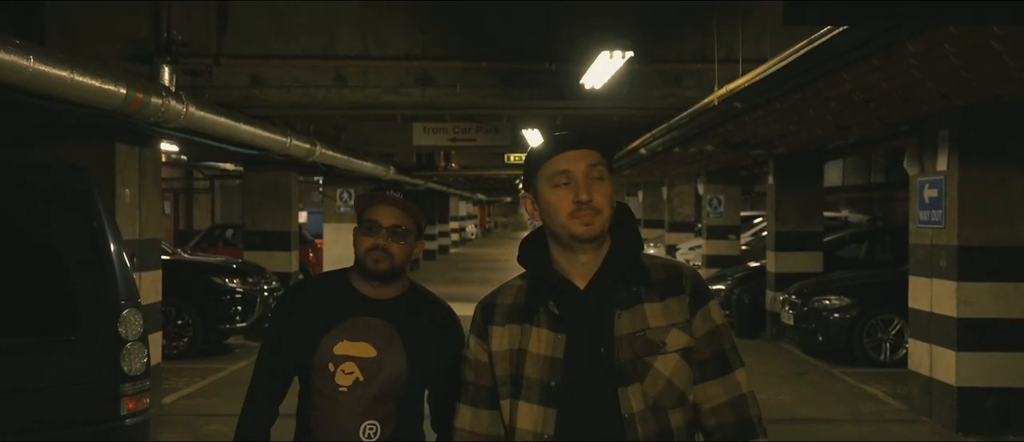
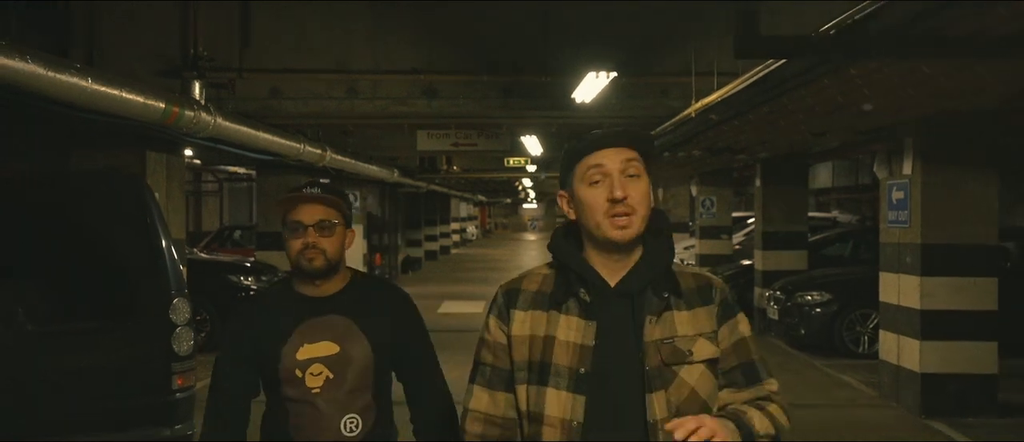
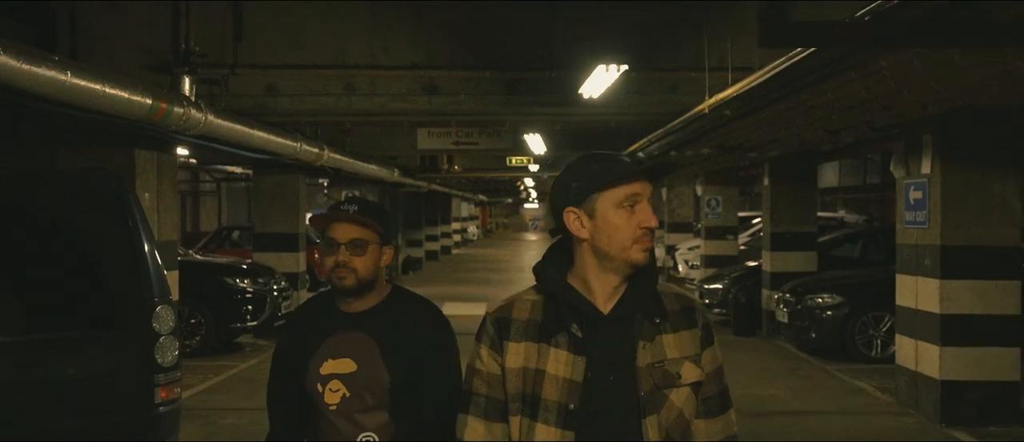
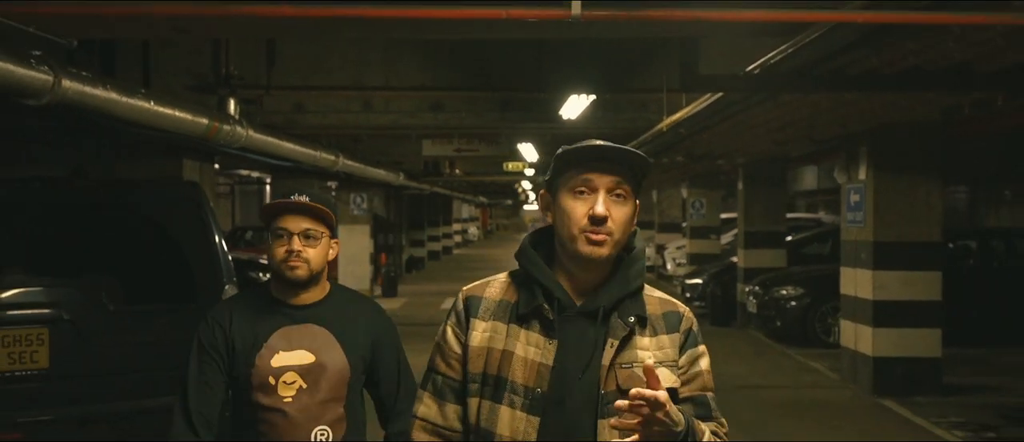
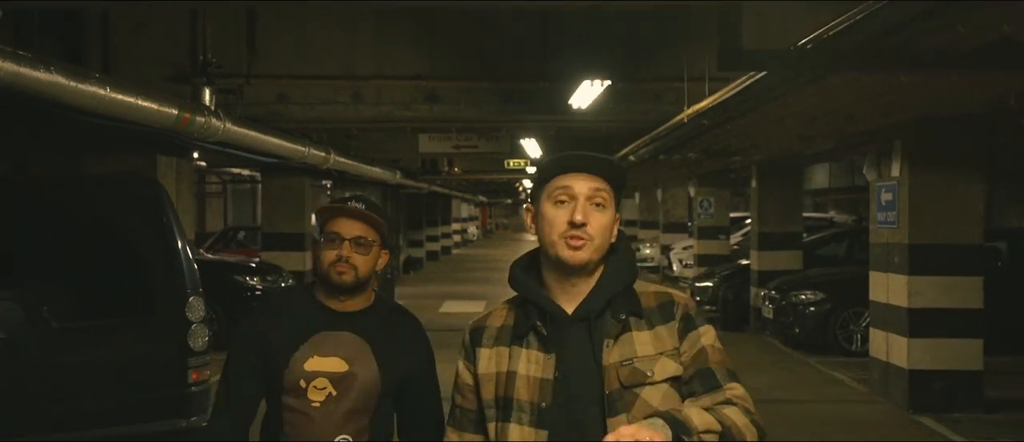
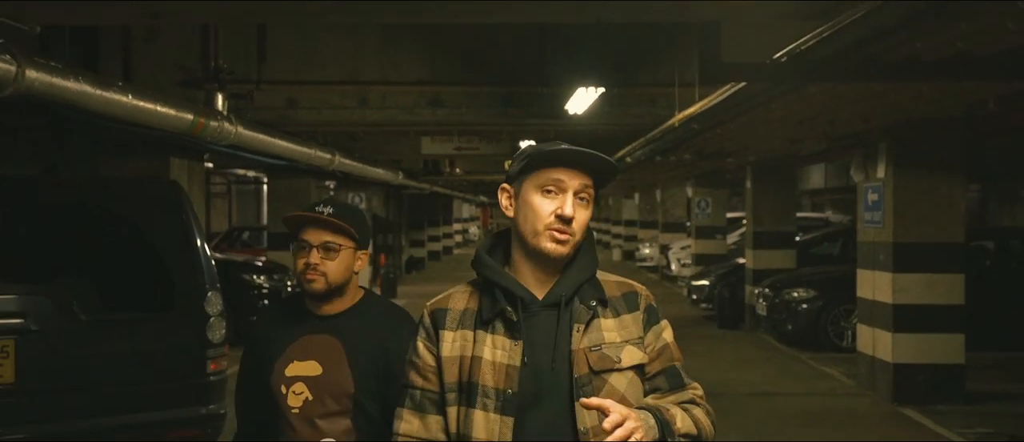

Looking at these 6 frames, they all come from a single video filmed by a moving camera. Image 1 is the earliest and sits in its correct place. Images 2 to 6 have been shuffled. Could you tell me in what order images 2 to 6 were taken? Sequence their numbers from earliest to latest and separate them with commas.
3, 2, 5, 6, 4
